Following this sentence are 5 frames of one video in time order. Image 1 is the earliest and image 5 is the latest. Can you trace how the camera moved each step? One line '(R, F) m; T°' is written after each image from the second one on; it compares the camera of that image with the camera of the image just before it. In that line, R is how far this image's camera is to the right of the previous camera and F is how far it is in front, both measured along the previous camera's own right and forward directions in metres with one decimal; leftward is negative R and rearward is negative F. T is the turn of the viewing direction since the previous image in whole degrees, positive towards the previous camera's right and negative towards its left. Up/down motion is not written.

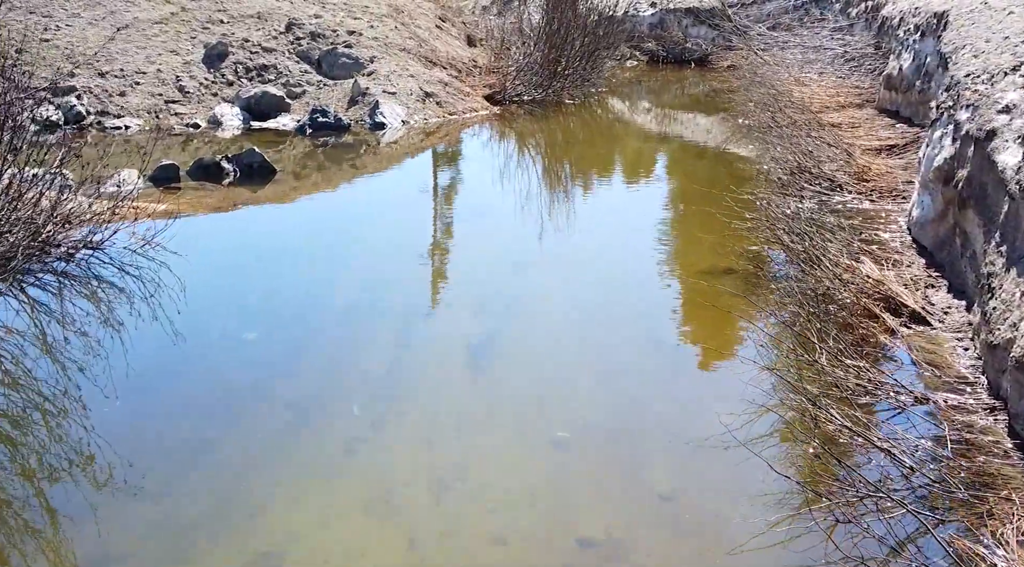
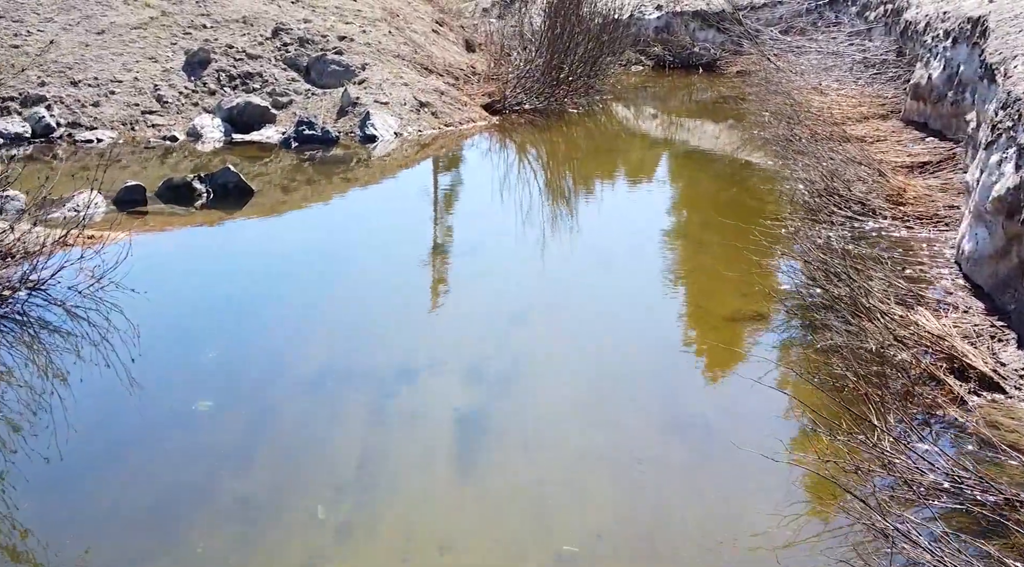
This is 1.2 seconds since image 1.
(0.0, +0.8) m; 0°
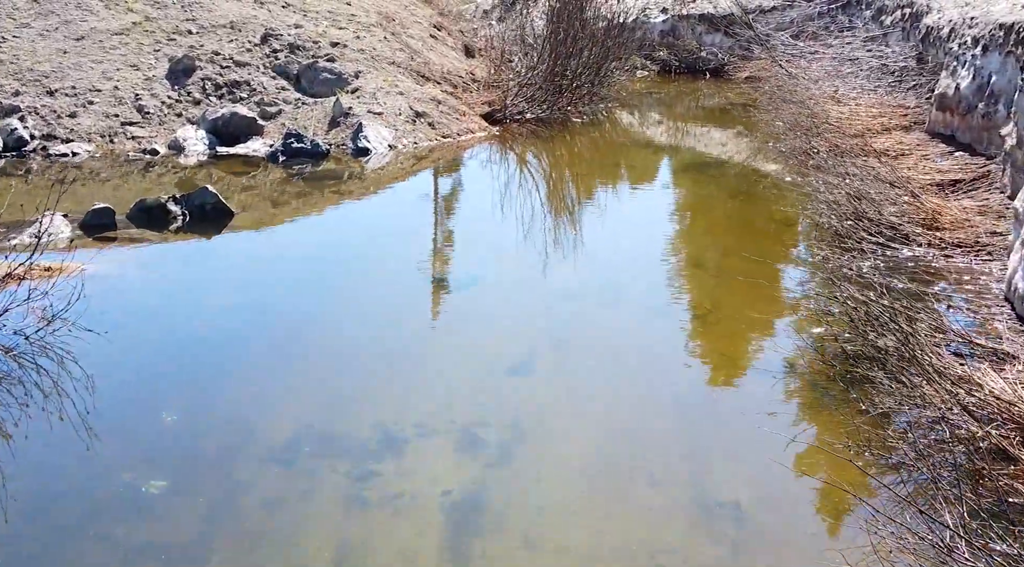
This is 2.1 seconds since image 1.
(0.0, +0.7) m; 0°
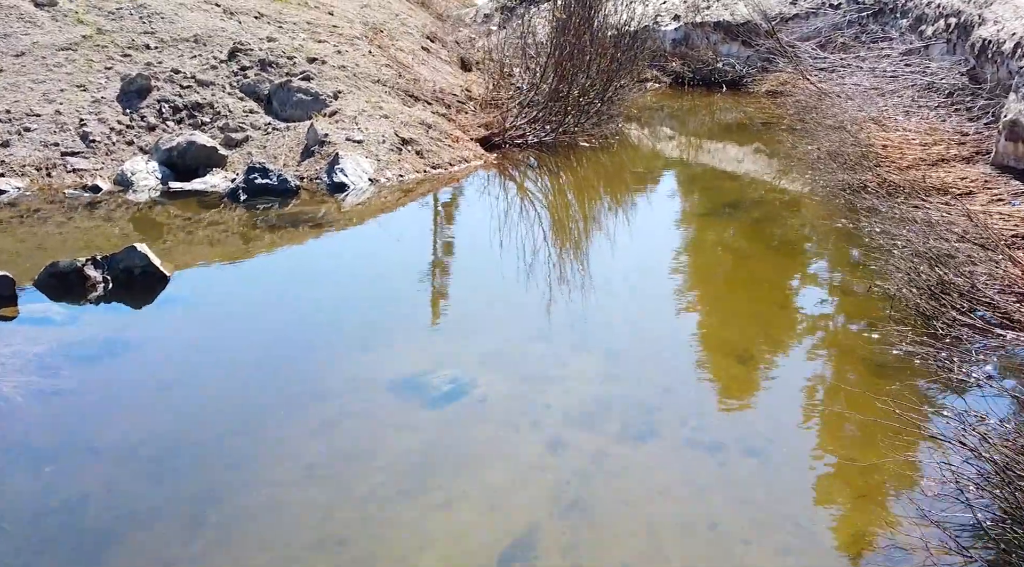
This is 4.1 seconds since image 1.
(0.0, +1.5) m; 0°
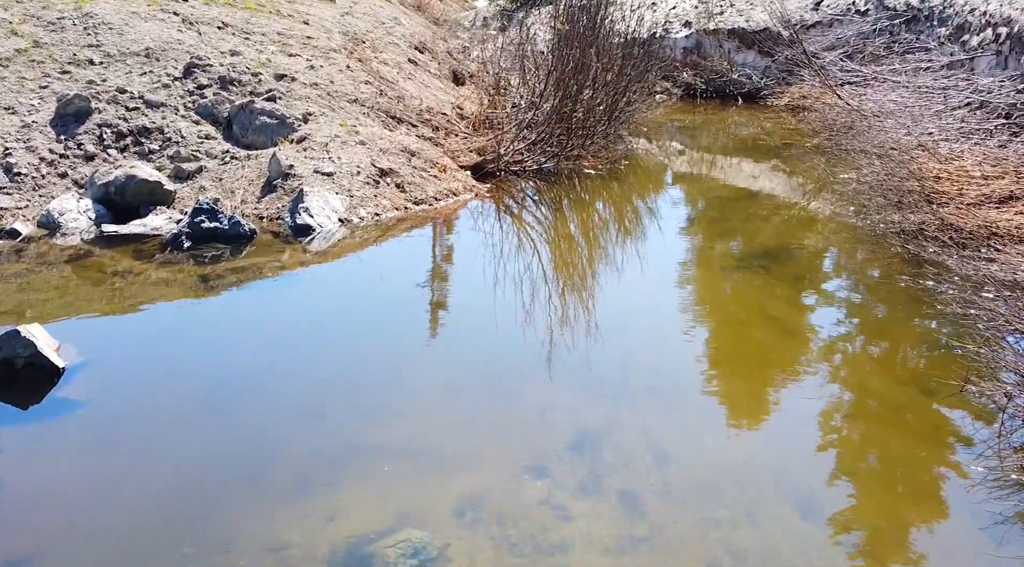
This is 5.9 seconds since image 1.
(+0.1, +1.4) m; 0°
